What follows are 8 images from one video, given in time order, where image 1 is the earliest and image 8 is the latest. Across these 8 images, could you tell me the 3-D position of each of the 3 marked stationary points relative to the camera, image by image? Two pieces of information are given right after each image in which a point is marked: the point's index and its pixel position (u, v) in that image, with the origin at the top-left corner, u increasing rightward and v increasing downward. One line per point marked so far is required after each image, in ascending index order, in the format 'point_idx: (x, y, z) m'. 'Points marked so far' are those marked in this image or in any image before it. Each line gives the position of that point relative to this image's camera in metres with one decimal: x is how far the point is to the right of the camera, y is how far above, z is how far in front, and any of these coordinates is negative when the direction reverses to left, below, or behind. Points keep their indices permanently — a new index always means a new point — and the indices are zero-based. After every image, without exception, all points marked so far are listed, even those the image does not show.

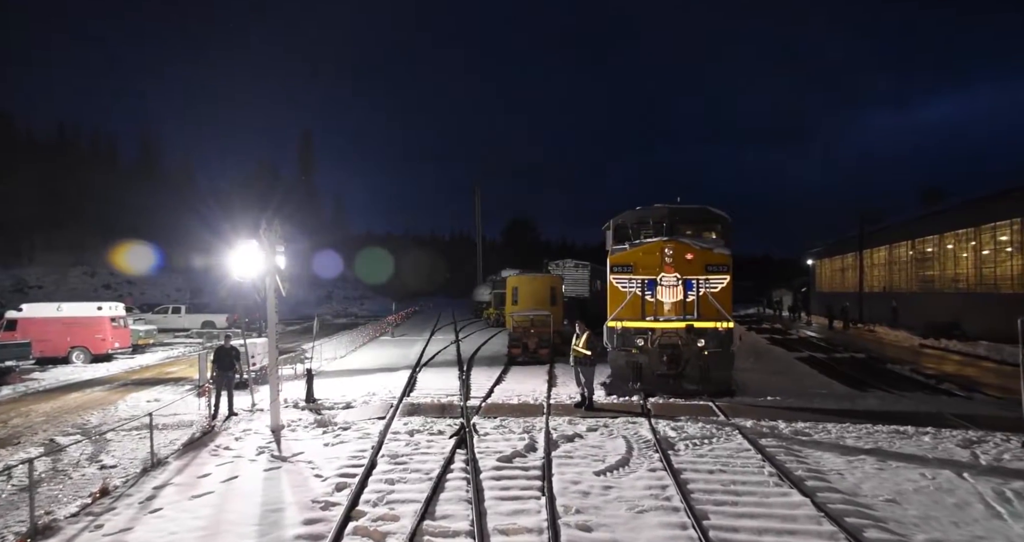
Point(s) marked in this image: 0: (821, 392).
0: (+7.2, -2.8, +13.8) m
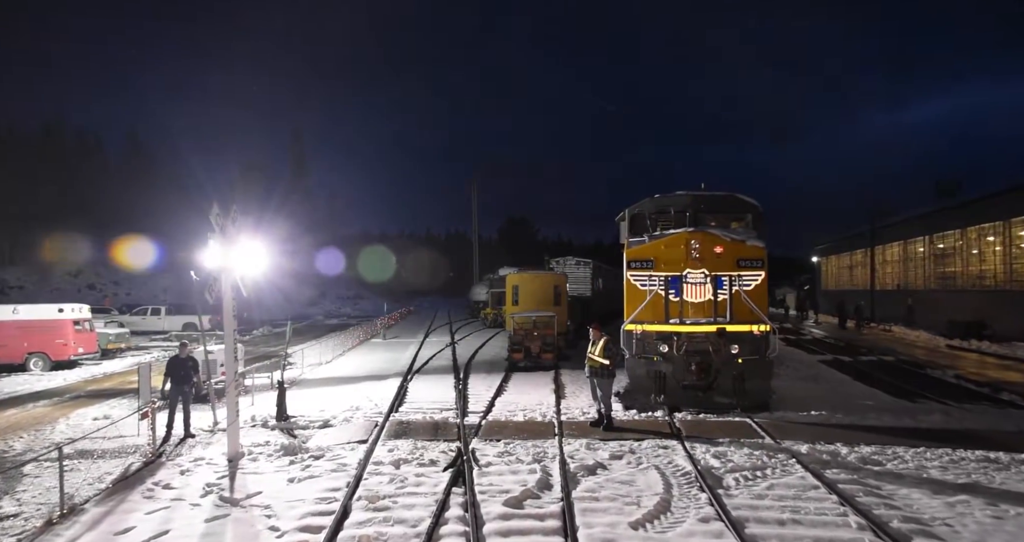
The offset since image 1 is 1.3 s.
0: (+7.3, -2.7, +12.1) m
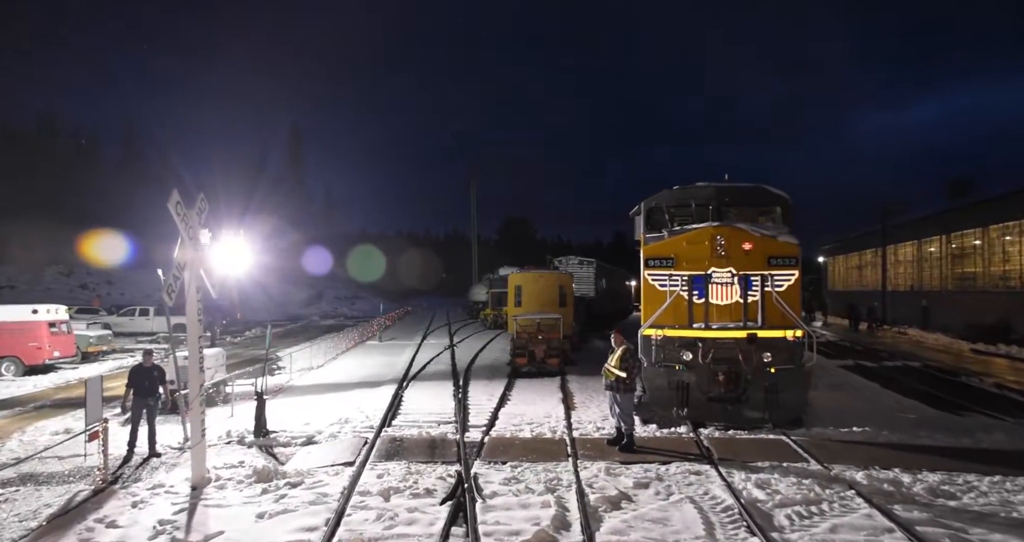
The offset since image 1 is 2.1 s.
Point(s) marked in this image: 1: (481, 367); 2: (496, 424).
0: (+7.4, -2.7, +10.9) m
1: (-1.0, -3.2, +19.8) m
2: (-0.3, -2.9, +11.0) m
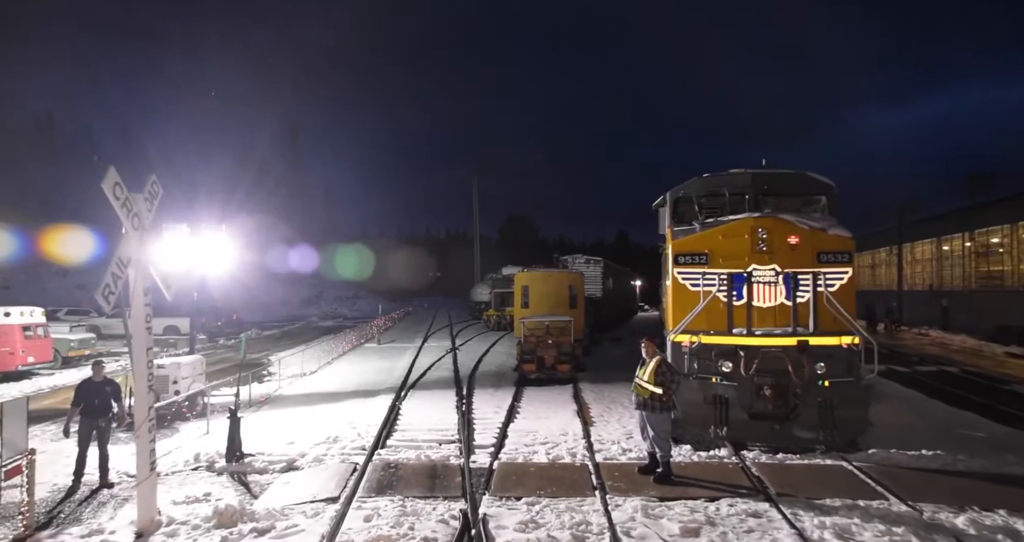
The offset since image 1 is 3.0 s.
0: (+7.6, -2.7, +9.5) m
1: (-0.8, -3.2, +18.4) m
2: (-0.1, -2.8, +9.6) m
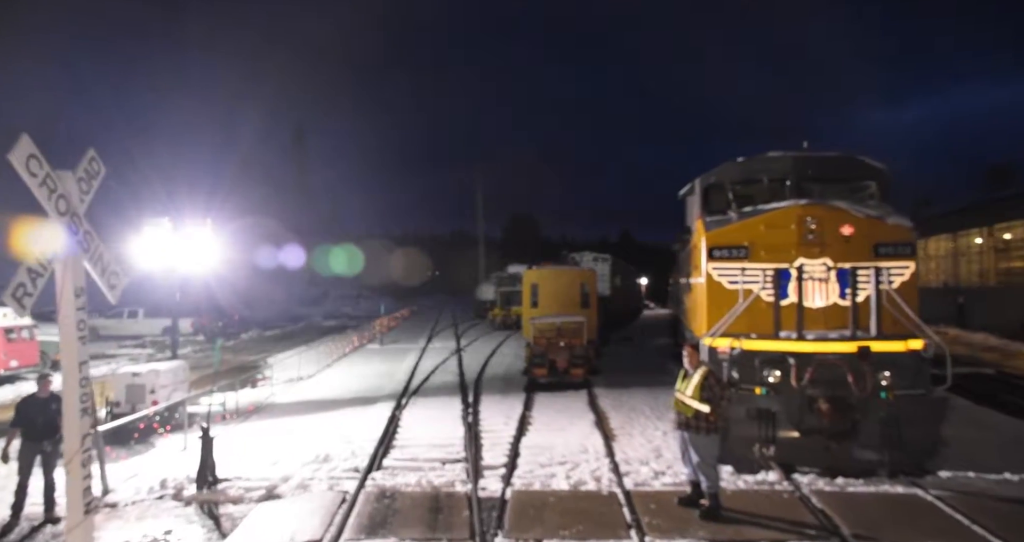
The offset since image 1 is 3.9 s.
0: (+7.8, -2.6, +8.3) m
1: (-0.6, -3.1, +17.3) m
2: (+0.1, -2.8, +8.4) m
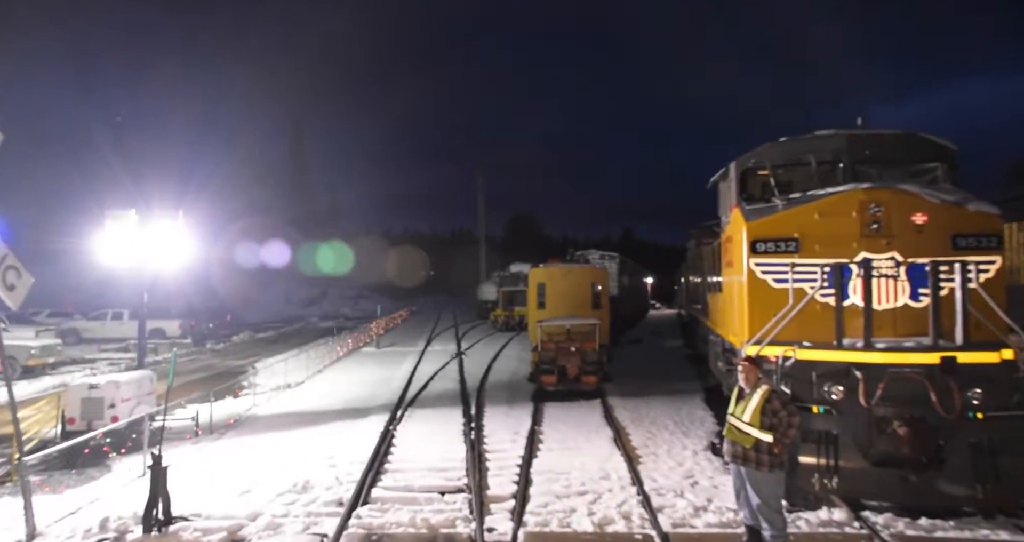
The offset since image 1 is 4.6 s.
0: (+7.9, -2.5, +7.0) m
1: (-0.4, -3.1, +16.0) m
2: (+0.2, -2.7, +7.1) m
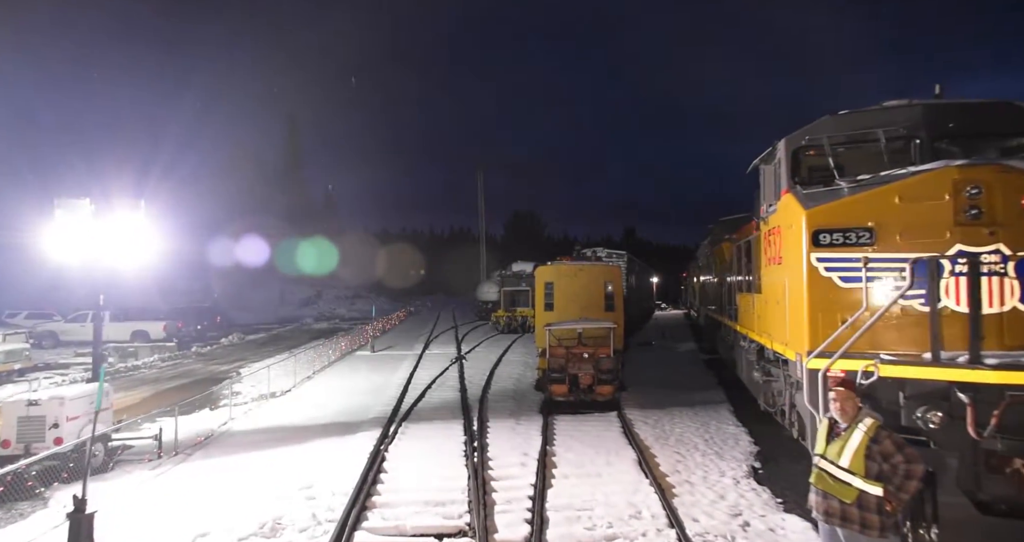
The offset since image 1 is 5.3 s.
0: (+8.0, -2.5, +5.6) m
1: (-0.3, -3.0, +14.6) m
2: (+0.4, -2.7, +5.8) m
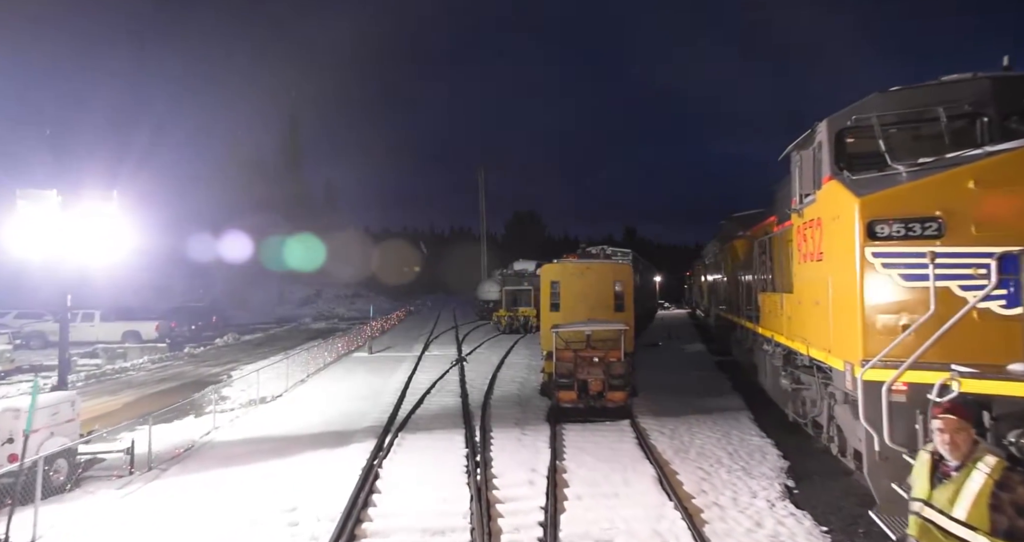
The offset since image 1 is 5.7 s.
0: (+8.1, -2.5, +4.7) m
1: (-0.2, -3.0, +13.7) m
2: (+0.5, -2.7, +4.9) m
